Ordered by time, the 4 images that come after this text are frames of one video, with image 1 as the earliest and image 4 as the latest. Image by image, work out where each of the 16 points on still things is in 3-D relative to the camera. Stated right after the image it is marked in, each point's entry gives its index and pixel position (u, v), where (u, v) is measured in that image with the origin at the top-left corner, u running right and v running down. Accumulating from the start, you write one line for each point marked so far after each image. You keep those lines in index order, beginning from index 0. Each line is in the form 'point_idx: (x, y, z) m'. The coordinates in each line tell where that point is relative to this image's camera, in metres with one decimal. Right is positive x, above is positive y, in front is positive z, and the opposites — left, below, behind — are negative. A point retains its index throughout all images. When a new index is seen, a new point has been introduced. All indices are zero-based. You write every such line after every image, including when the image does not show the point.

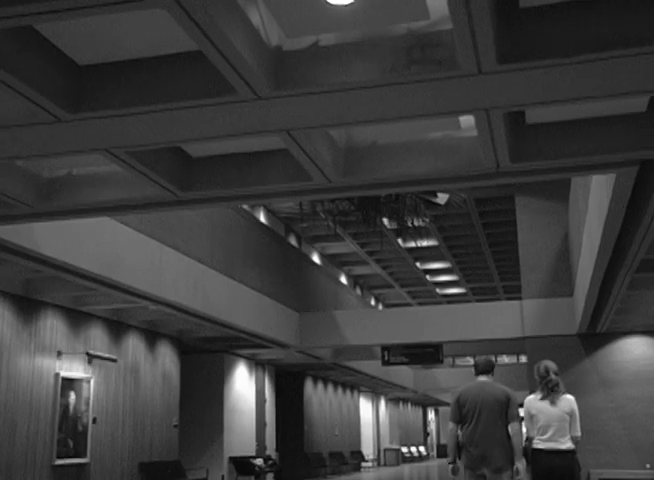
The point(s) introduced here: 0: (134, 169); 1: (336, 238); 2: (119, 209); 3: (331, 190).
0: (-1.1, +0.4, +4.9) m
1: (+0.2, 0.0, +19.1) m
2: (-1.4, +0.2, +5.5) m
3: (0.0, +0.3, +5.3) m
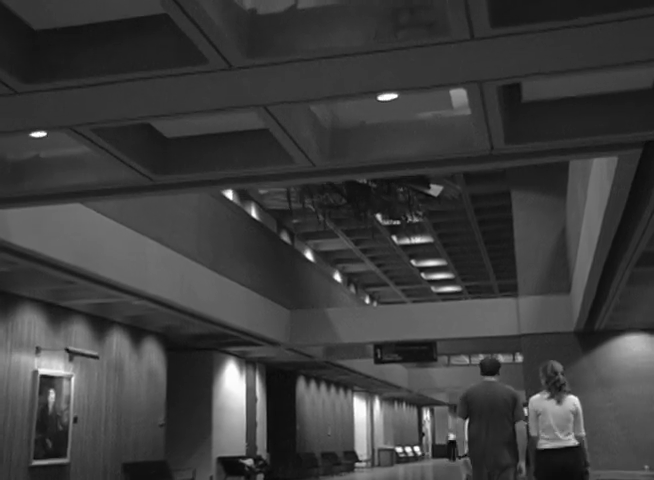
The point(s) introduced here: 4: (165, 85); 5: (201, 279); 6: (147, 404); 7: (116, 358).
0: (-1.2, +0.5, +4.6) m
1: (0.0, +0.1, +18.8) m
2: (-1.5, +0.3, +5.2) m
3: (-0.1, +0.4, +5.0) m
4: (-0.7, +0.7, +3.7) m
5: (-1.6, -0.5, +10.3) m
6: (-2.4, -2.2, +11.3) m
7: (-2.7, -1.5, +10.6) m
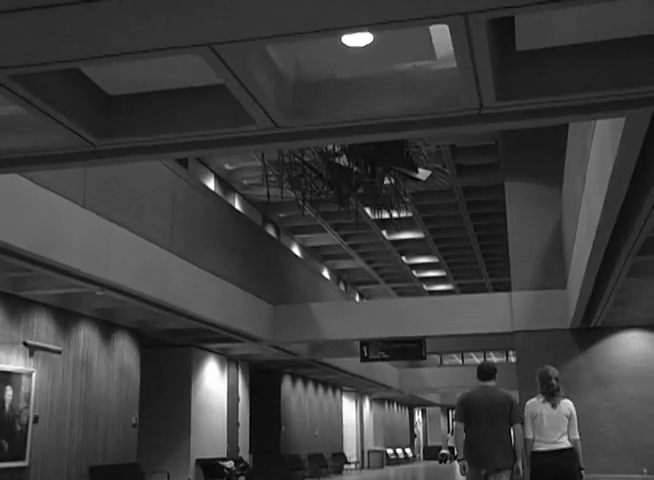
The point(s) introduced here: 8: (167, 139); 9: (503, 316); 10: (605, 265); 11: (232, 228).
0: (-1.4, +0.6, +4.0) m
1: (-0.2, +0.2, +18.2) m
2: (-1.7, +0.4, +4.6) m
3: (-0.2, +0.5, +4.4) m
4: (-0.9, +0.8, +3.1) m
5: (-1.8, -0.3, +9.7) m
6: (-2.7, -2.1, +10.7) m
7: (-2.9, -1.4, +9.9) m
8: (-0.8, +0.5, +4.3) m
9: (+2.7, -1.2, +12.7) m
10: (+2.8, -0.2, +8.4) m
11: (-1.5, +0.2, +12.8) m
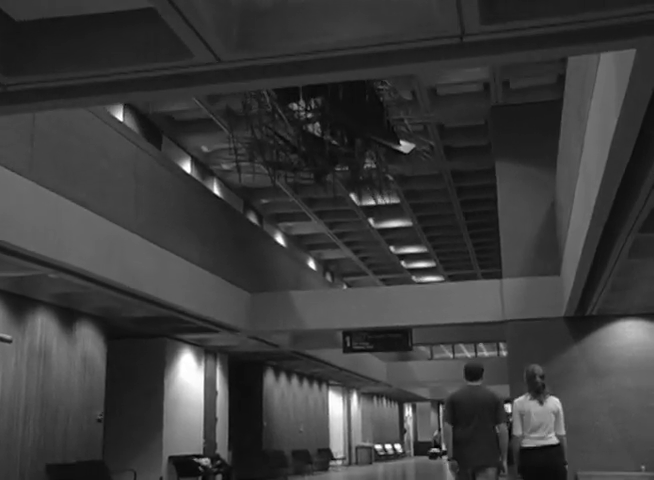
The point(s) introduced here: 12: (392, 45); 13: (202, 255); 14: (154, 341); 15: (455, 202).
0: (-1.6, +0.8, +3.3) m
1: (-0.6, +0.5, +17.5) m
2: (-1.9, +0.6, +3.9) m
3: (-0.5, +0.7, +3.7) m
4: (-1.1, +1.0, +2.4) m
5: (-2.0, -0.1, +9.0) m
6: (-2.9, -1.9, +10.0) m
7: (-3.1, -1.1, +9.2) m
8: (-1.0, +0.7, +3.6) m
9: (+2.4, -0.9, +12.0) m
10: (+2.6, 0.0, +7.7) m
11: (-1.7, +0.4, +12.1) m
12: (+0.3, +0.8, +3.3) m
13: (-1.7, -0.2, +11.7) m
14: (-2.8, -1.7, +13.8) m
15: (+2.4, +0.7, +15.8) m
